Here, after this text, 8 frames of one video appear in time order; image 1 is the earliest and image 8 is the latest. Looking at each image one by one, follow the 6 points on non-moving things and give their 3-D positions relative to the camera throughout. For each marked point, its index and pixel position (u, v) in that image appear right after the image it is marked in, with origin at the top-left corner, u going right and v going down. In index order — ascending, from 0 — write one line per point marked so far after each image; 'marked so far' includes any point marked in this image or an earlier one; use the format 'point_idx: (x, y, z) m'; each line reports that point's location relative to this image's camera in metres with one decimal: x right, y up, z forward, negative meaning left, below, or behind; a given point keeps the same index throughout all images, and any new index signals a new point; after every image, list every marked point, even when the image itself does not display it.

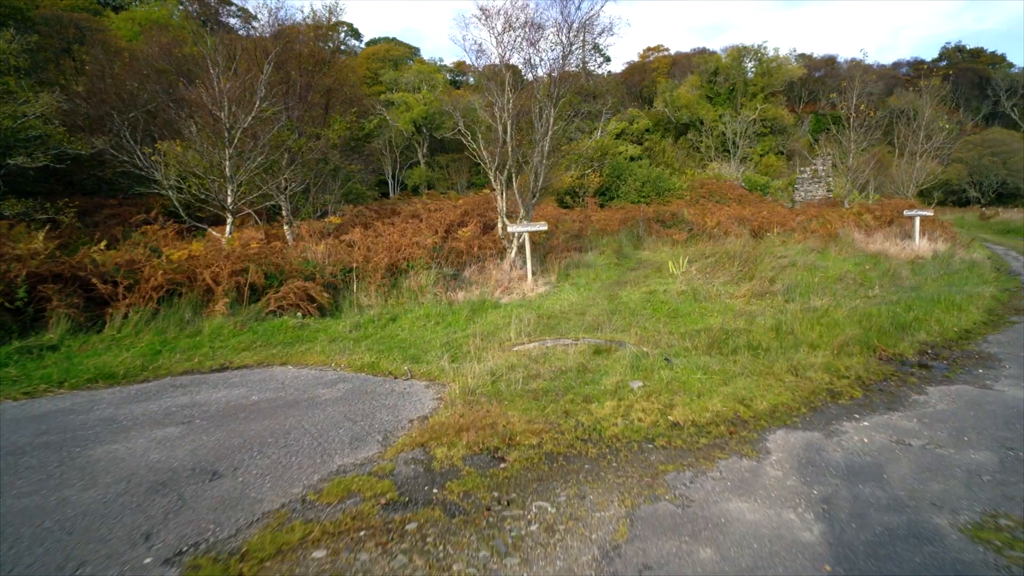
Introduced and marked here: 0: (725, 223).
0: (+6.5, +2.0, +17.2) m
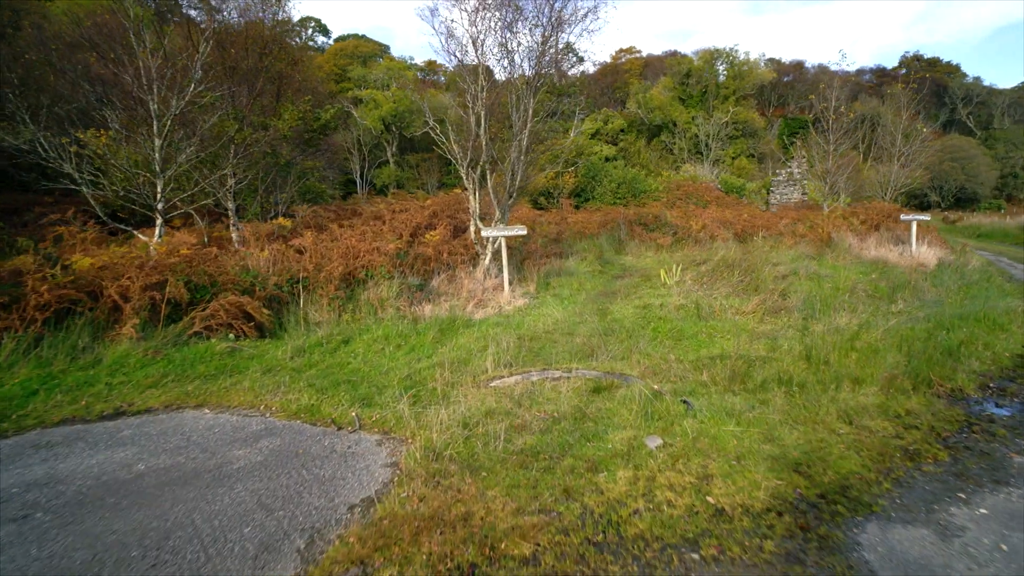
0: (+5.8, +1.8, +16.3) m
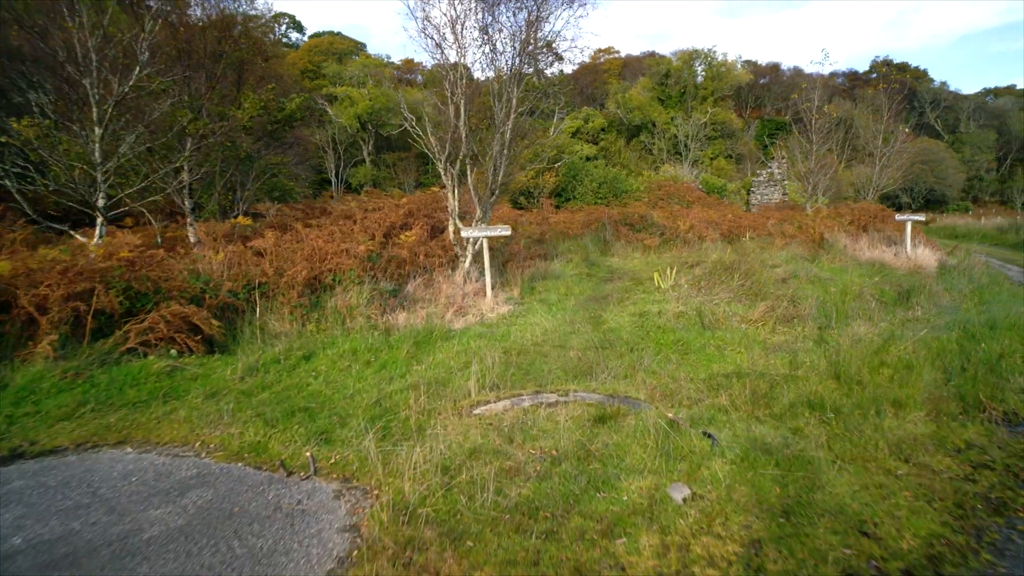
0: (+5.2, +1.7, +15.8) m
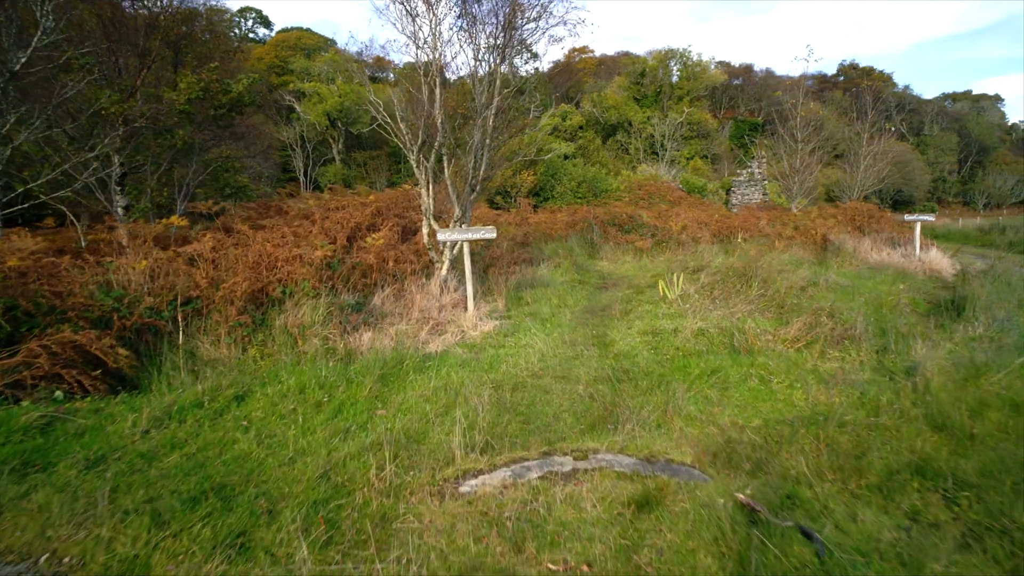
0: (+4.7, +1.6, +14.7) m
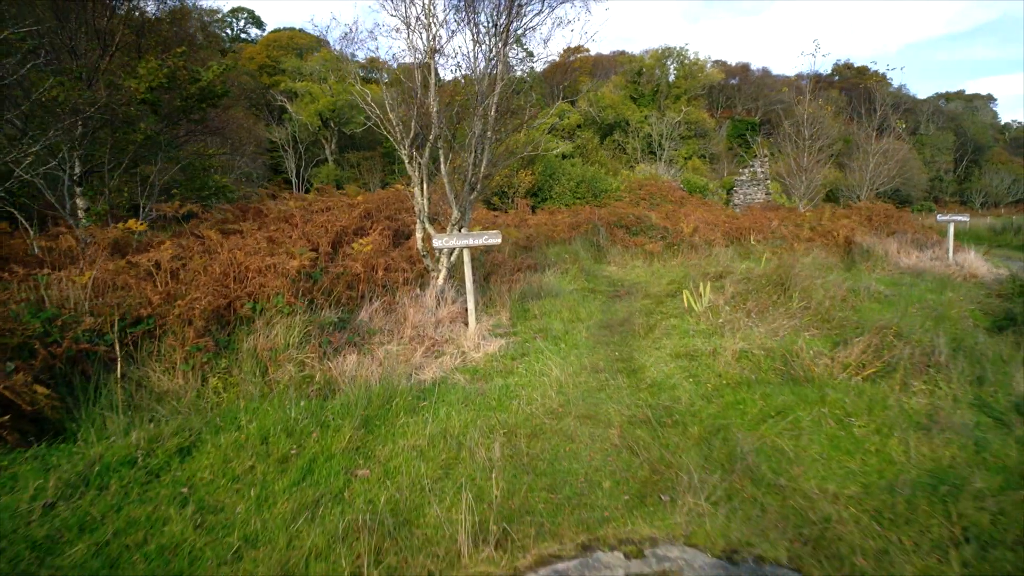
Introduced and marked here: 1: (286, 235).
0: (+4.7, +1.5, +13.8) m
1: (-3.1, +0.7, +7.8) m
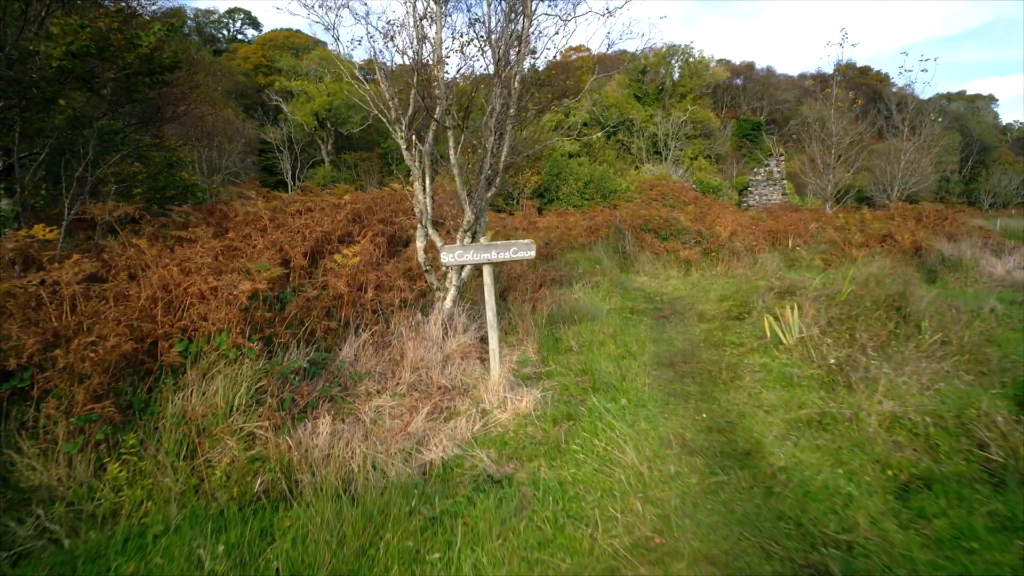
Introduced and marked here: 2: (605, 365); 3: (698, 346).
0: (+5.0, +1.2, +12.1) m
1: (-2.8, +0.5, +6.0) m
2: (+0.9, -0.7, +5.2) m
3: (+1.9, -0.6, +5.9) m
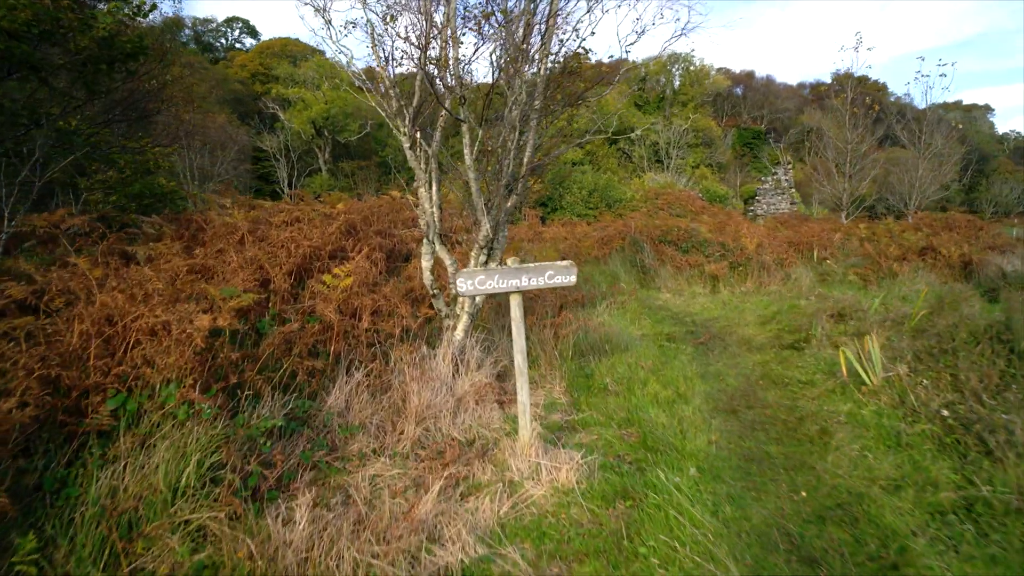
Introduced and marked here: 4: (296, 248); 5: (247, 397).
0: (+5.2, +0.9, +11.2) m
1: (-2.6, +0.2, +5.1) m
2: (+1.1, -0.9, +4.3) m
3: (+2.1, -0.8, +4.9) m
4: (-2.1, +0.4, +5.6) m
5: (-1.7, -0.7, +3.6) m
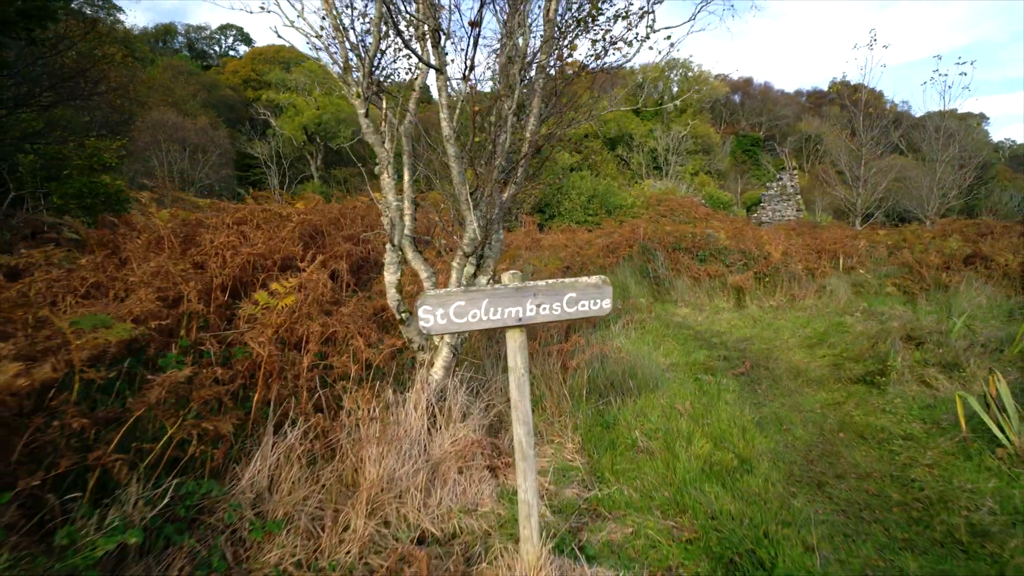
0: (+5.1, +0.6, +10.0) m
1: (-2.6, +0.1, +3.8) m
2: (+1.1, -1.1, +3.0) m
3: (+2.1, -0.9, +3.6) m
4: (-2.2, +0.3, +4.3) m
5: (-1.7, -0.8, +2.3) m
